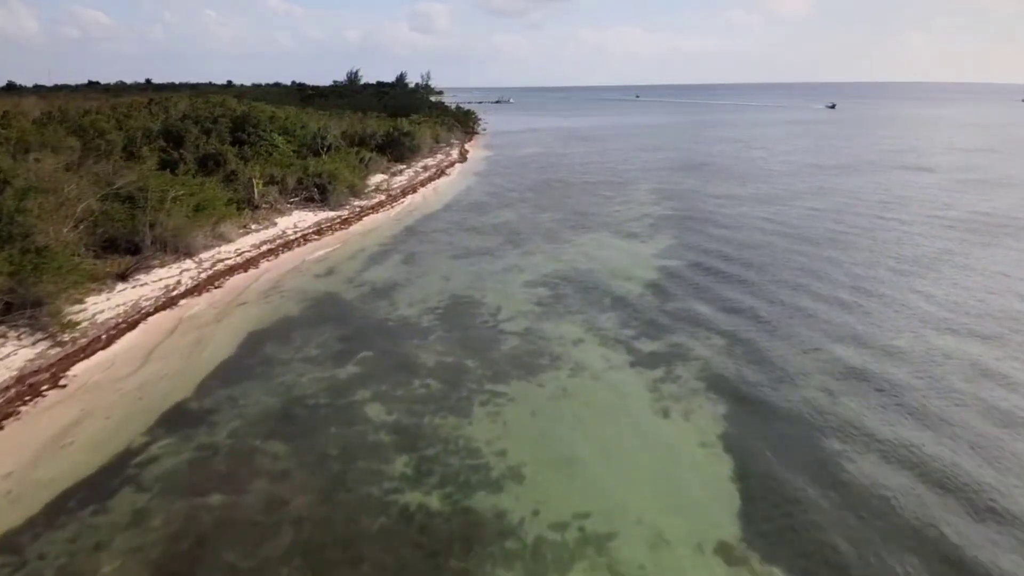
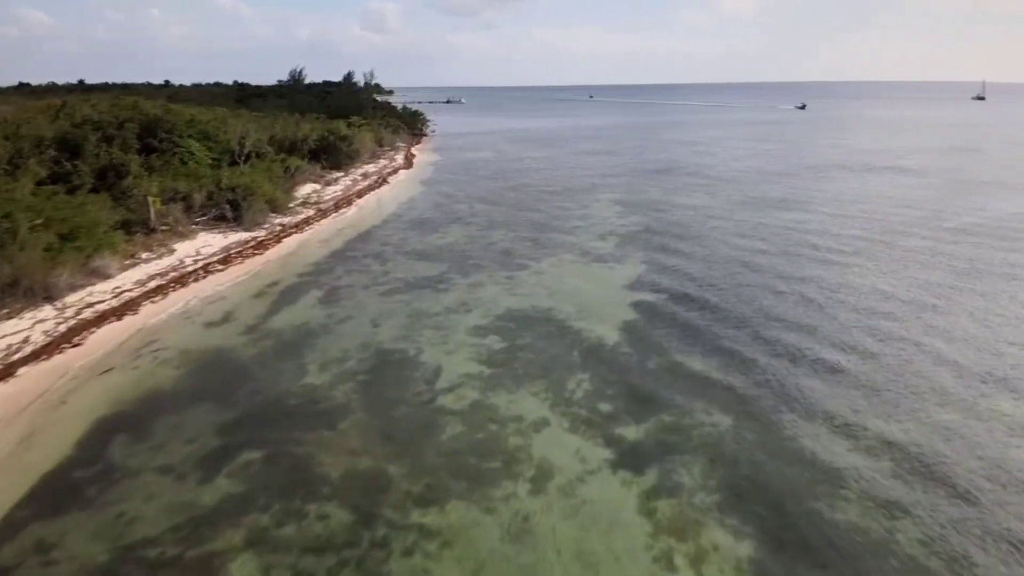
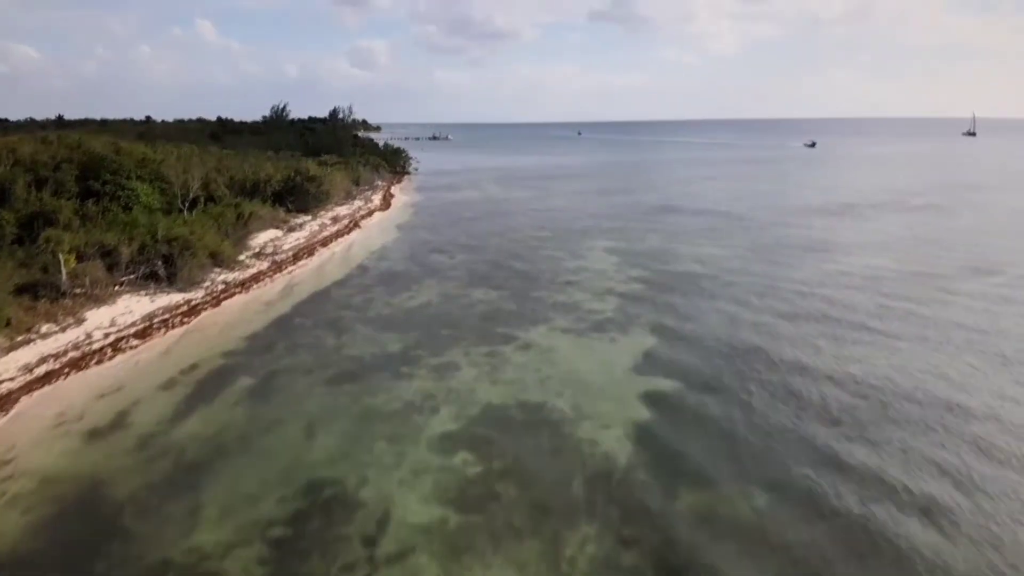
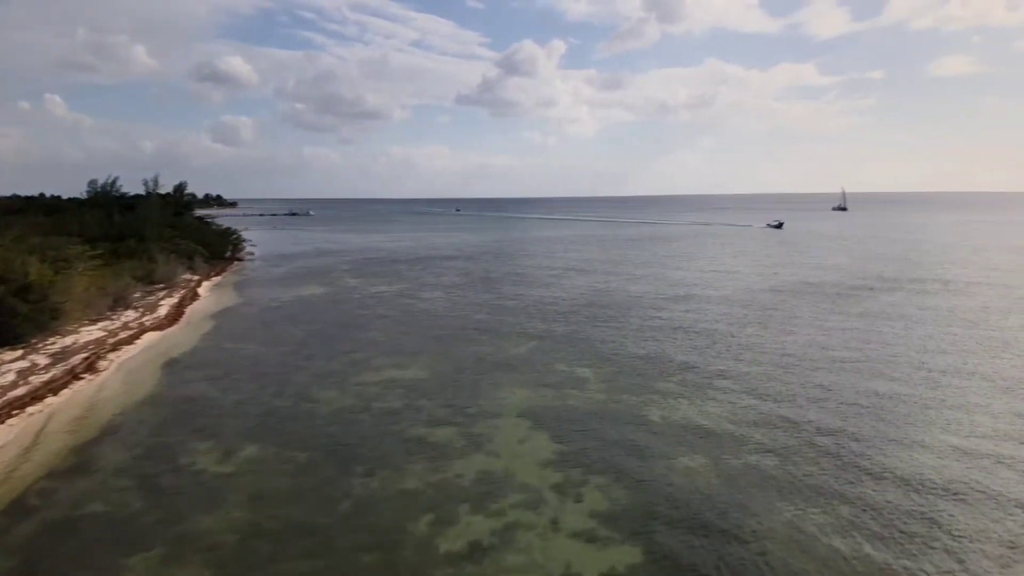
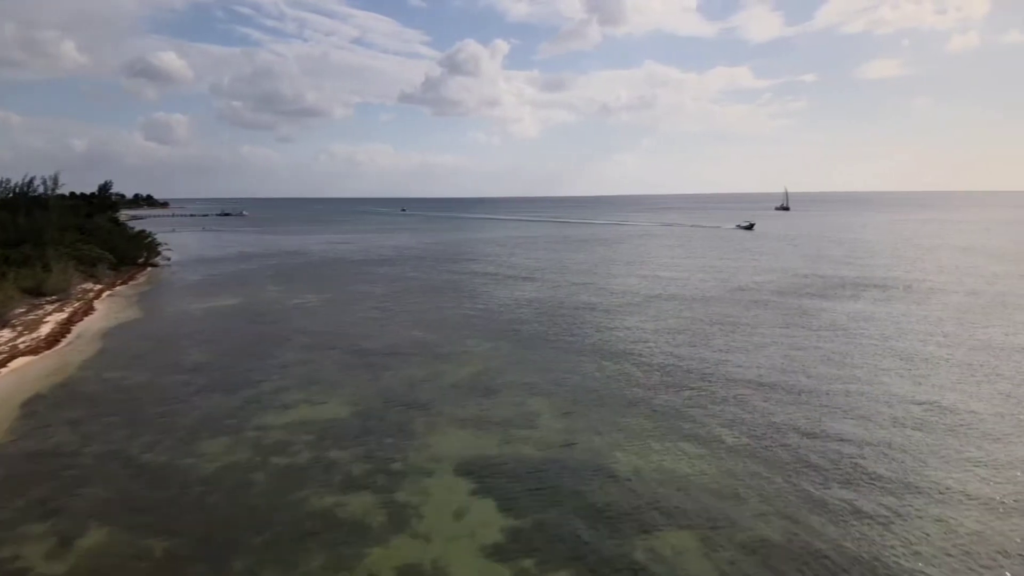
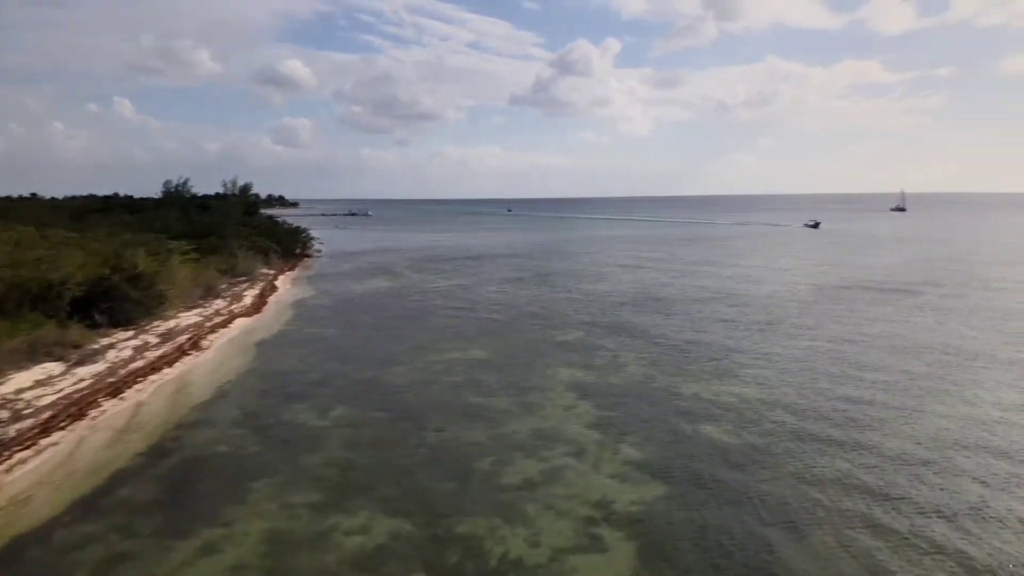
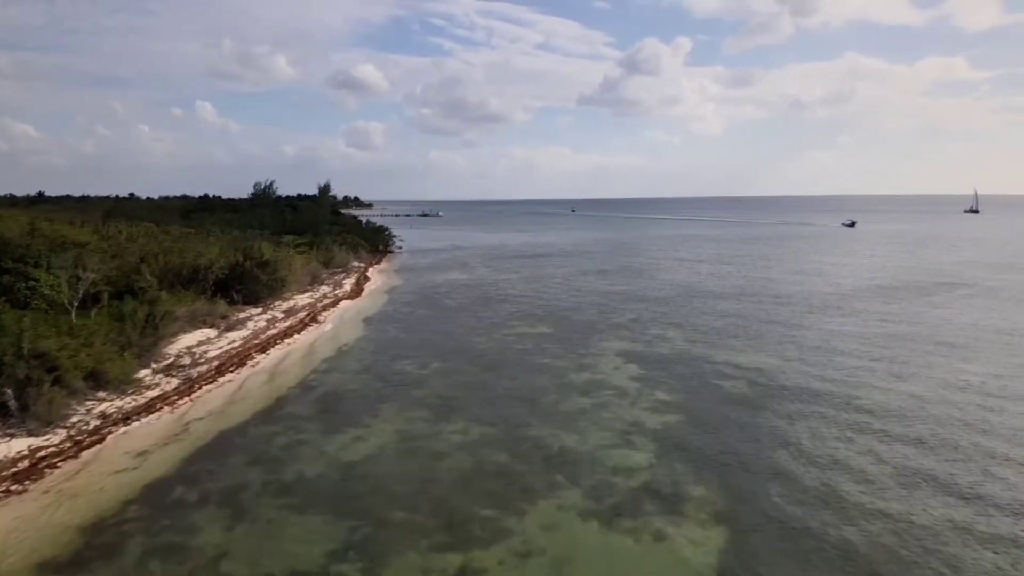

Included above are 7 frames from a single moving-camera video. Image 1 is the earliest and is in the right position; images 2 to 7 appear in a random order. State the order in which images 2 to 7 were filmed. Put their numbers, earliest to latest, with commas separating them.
2, 3, 7, 6, 4, 5
